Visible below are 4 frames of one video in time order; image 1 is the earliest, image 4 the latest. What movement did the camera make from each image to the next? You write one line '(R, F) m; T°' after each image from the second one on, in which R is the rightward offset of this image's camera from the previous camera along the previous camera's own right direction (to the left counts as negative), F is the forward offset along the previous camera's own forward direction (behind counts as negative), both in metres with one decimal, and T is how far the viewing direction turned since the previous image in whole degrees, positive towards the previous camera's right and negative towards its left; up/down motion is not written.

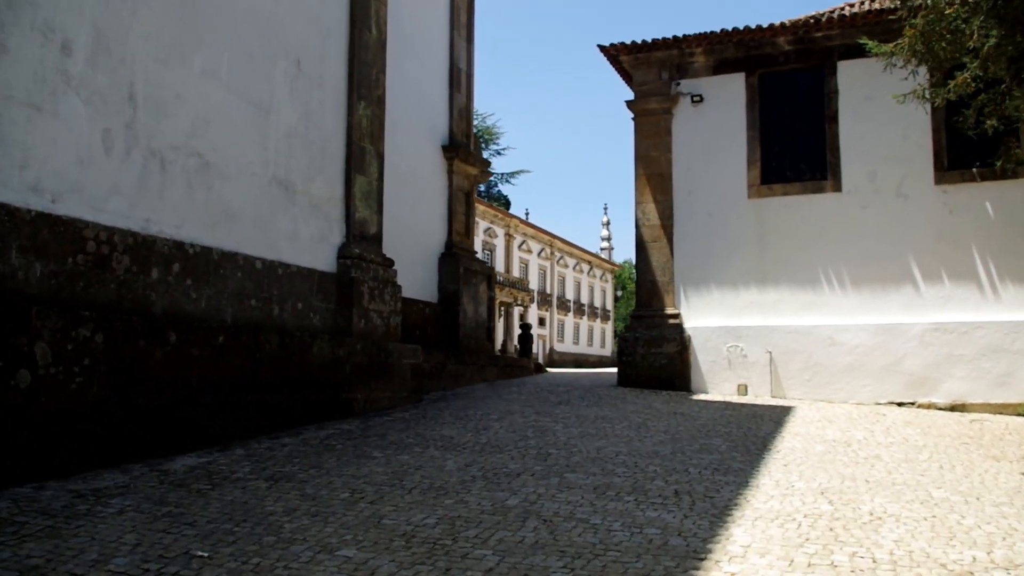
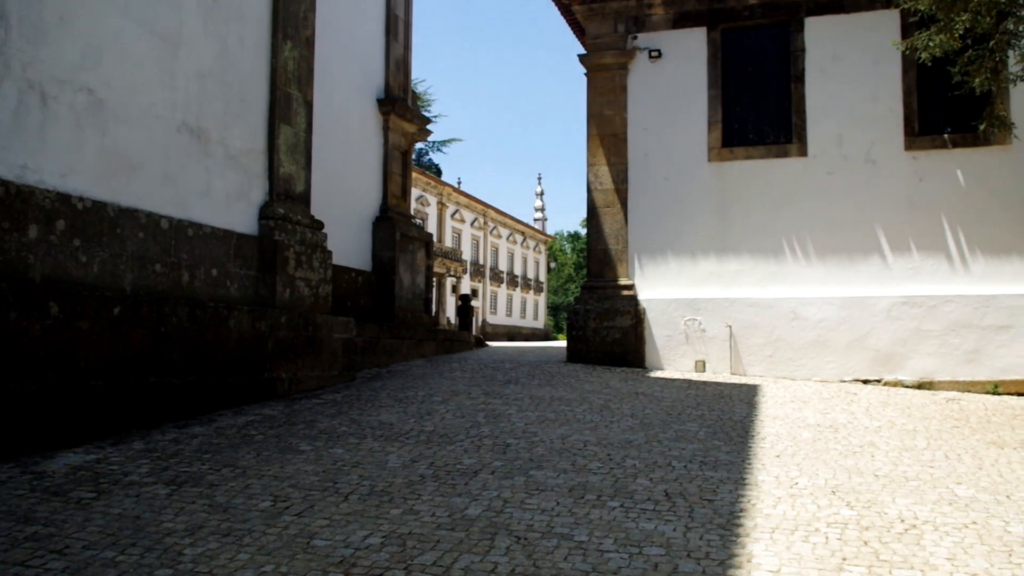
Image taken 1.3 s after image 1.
(-0.1, +0.9) m; +4°
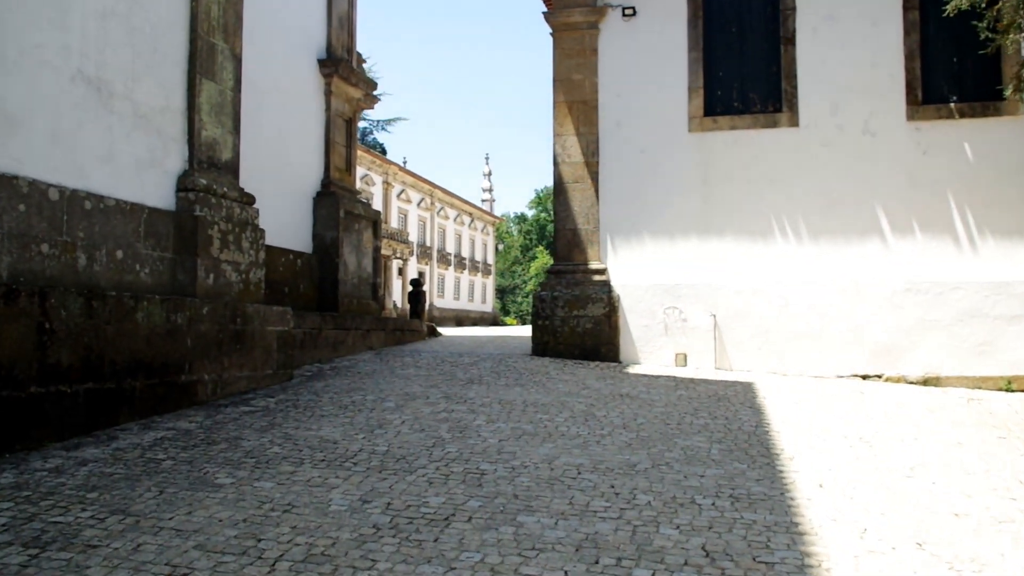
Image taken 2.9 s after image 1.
(-0.1, +1.2) m; +3°
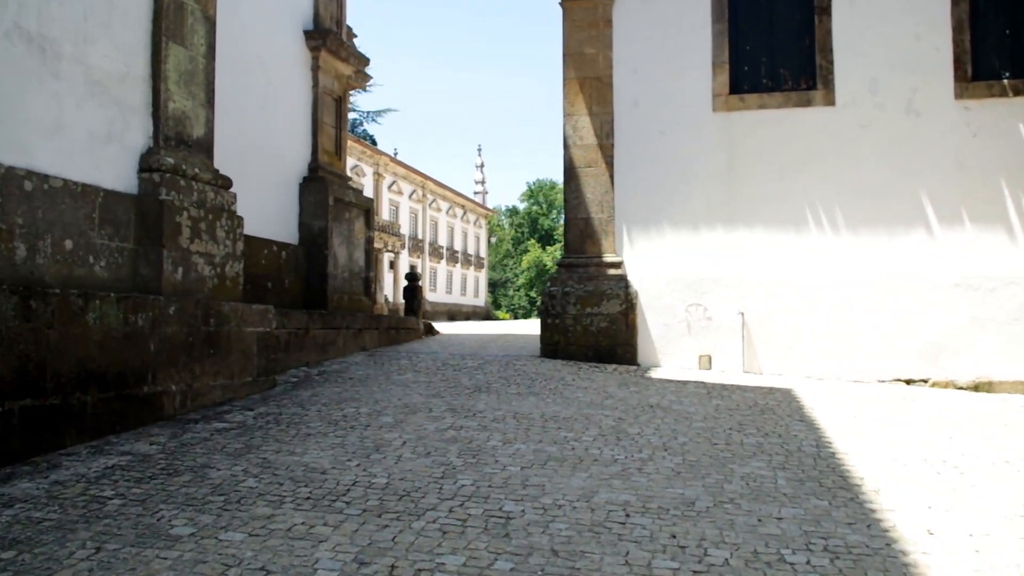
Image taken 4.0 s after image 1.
(-0.2, +0.9) m; +1°
